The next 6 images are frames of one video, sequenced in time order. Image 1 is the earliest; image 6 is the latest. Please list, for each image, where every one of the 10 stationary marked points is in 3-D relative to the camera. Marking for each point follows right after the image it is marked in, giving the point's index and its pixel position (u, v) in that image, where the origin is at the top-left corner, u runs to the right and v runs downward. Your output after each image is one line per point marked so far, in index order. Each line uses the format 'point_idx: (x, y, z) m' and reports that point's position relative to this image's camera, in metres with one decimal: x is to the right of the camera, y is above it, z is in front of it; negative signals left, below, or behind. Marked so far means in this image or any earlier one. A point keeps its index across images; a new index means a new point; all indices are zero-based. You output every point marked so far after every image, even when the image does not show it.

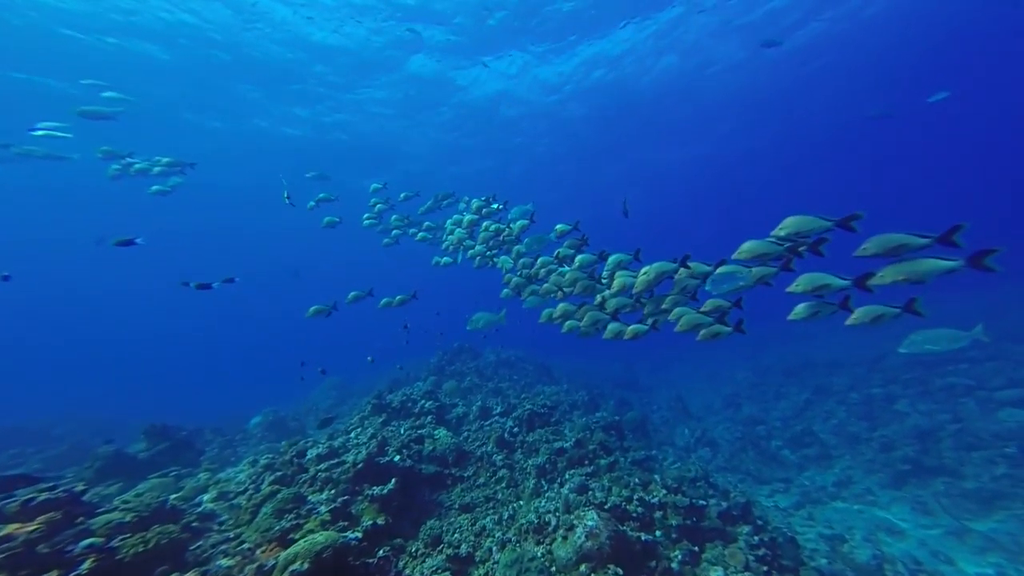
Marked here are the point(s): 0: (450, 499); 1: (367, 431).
0: (-1.1, -3.6, +8.2) m
1: (-3.0, -3.0, +9.8) m
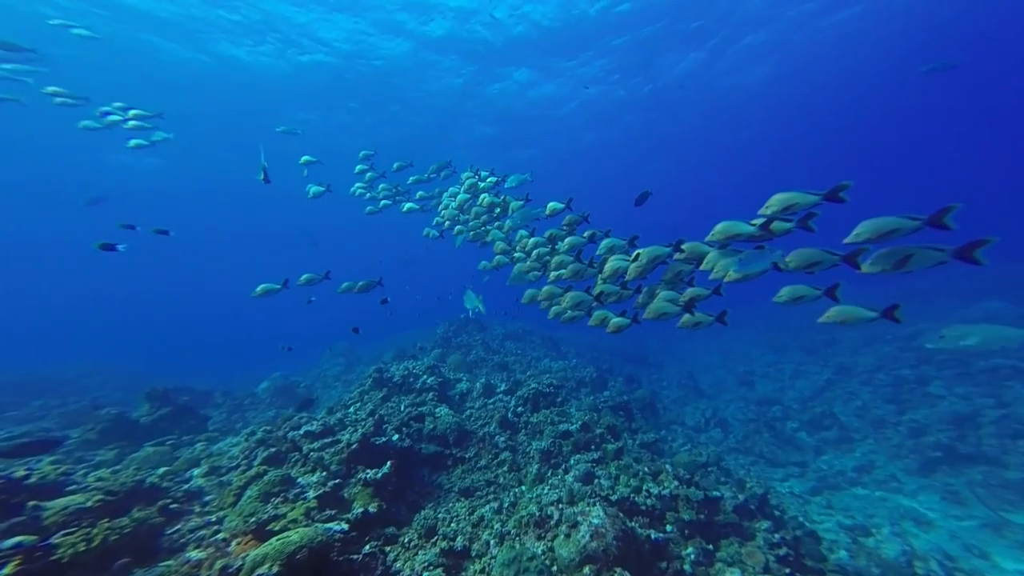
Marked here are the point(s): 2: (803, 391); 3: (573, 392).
0: (-1.0, -3.2, +7.8) m
1: (-2.9, -2.4, +9.5) m
2: (+10.3, -3.7, +16.8) m
3: (+1.7, -2.9, +13.3) m
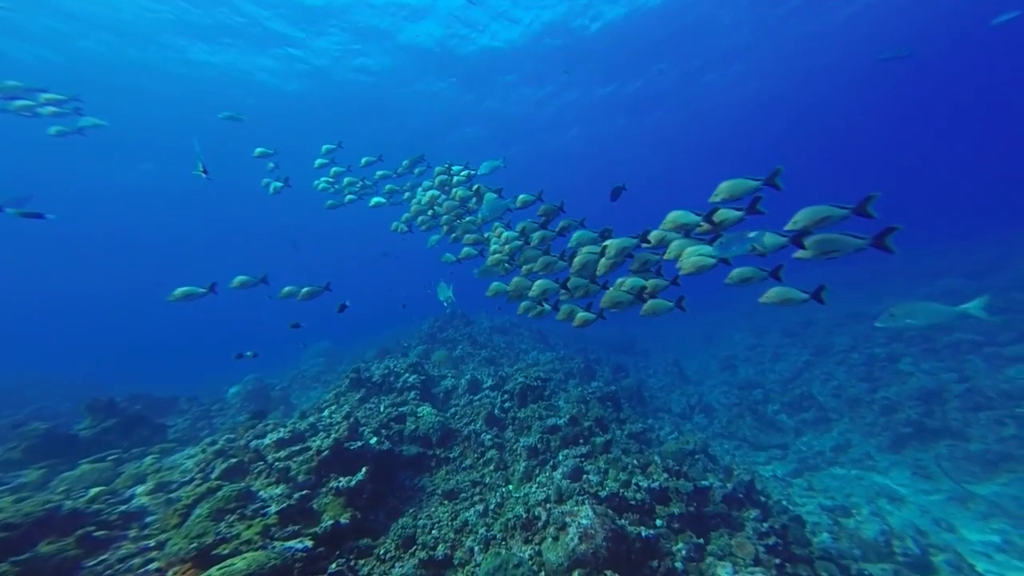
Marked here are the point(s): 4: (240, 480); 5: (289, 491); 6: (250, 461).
0: (-1.3, -3.1, +7.4) m
1: (-3.2, -2.3, +9.0) m
2: (+9.8, -3.1, +16.8) m
3: (+1.3, -2.6, +13.0) m
4: (-3.6, -2.5, +6.3) m
5: (-2.7, -2.4, +5.7) m
6: (-3.6, -2.4, +6.5) m
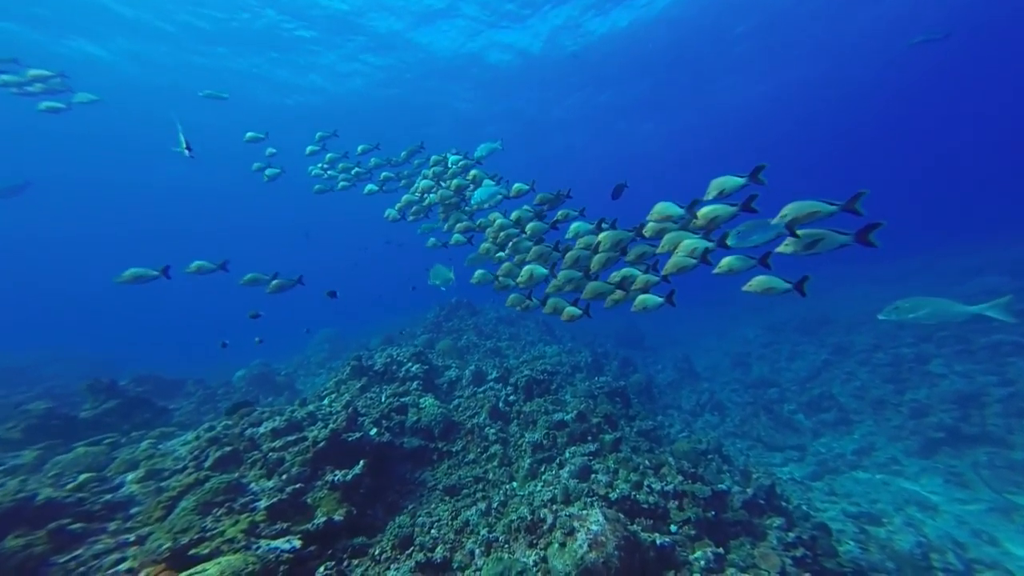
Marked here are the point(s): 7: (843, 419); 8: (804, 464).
0: (-1.2, -2.9, +7.1) m
1: (-3.1, -2.0, +8.7) m
2: (+10.1, -3.0, +16.3) m
3: (+1.5, -2.4, +12.7) m
4: (-3.5, -2.3, +6.0) m
5: (-2.6, -2.2, +5.4) m
6: (-3.5, -2.1, +6.3) m
7: (+9.1, -3.6, +12.6) m
8: (+6.9, -4.0, +10.8) m
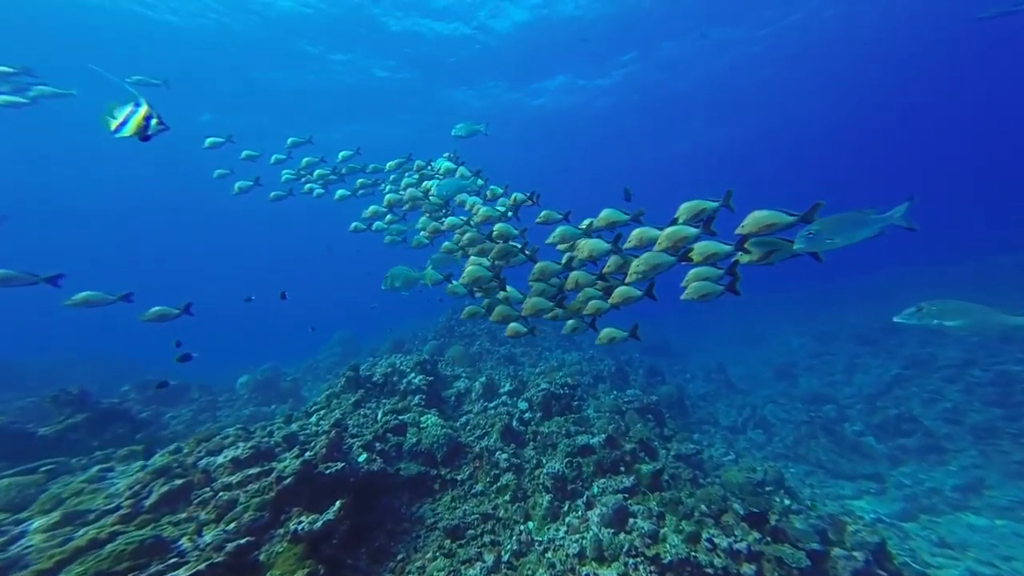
0: (-1.0, -2.8, +5.8) m
1: (-2.8, -2.0, +7.5) m
2: (+10.6, -3.0, +14.6) m
3: (+1.9, -2.4, +11.3) m
4: (-3.4, -2.2, +4.8) m
5: (-2.5, -2.2, +4.1) m
6: (-3.4, -2.1, +5.1) m
7: (+9.5, -3.6, +10.9) m
8: (+7.2, -4.0, +9.1) m
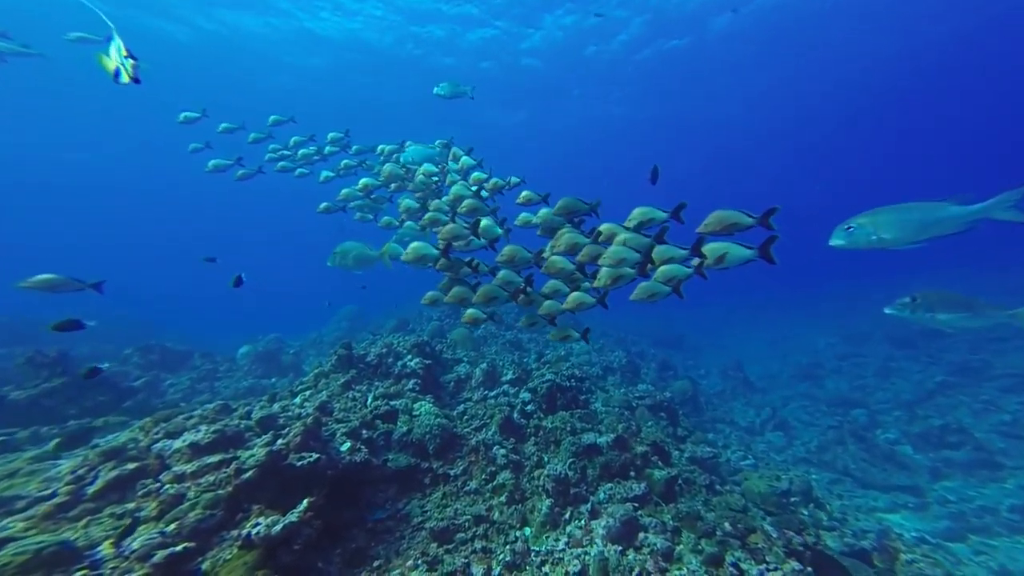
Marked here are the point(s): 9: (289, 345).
0: (-1.0, -2.5, +5.2) m
1: (-2.8, -1.6, +6.9) m
2: (+10.8, -2.9, +13.6) m
3: (+2.0, -2.1, +10.5) m
4: (-3.4, -1.9, +4.2) m
5: (-2.5, -1.9, +3.5) m
6: (-3.4, -1.7, +4.5) m
7: (+9.5, -3.5, +10.0) m
8: (+7.2, -3.9, +8.3) m
9: (-9.0, -2.5, +19.2) m
